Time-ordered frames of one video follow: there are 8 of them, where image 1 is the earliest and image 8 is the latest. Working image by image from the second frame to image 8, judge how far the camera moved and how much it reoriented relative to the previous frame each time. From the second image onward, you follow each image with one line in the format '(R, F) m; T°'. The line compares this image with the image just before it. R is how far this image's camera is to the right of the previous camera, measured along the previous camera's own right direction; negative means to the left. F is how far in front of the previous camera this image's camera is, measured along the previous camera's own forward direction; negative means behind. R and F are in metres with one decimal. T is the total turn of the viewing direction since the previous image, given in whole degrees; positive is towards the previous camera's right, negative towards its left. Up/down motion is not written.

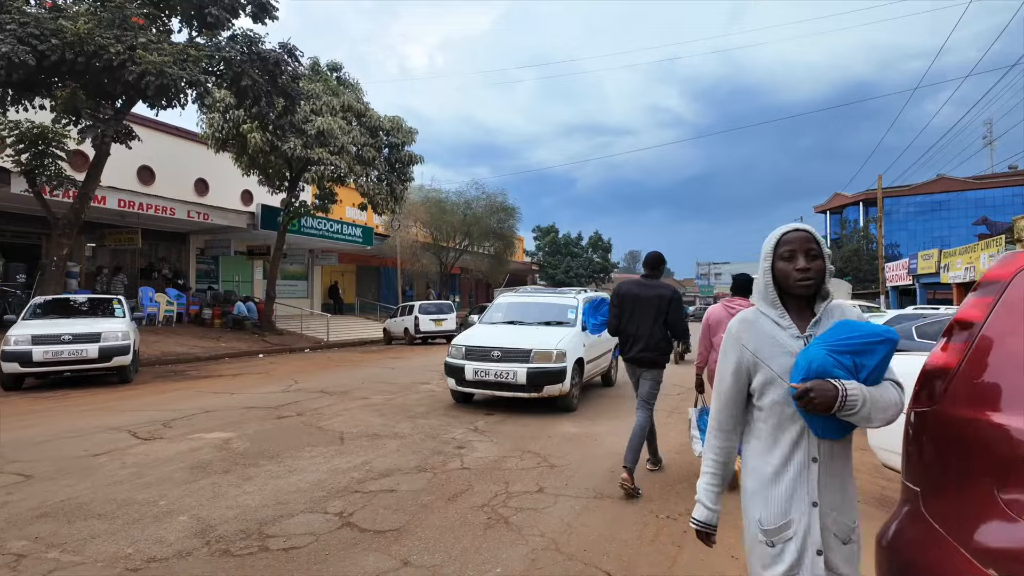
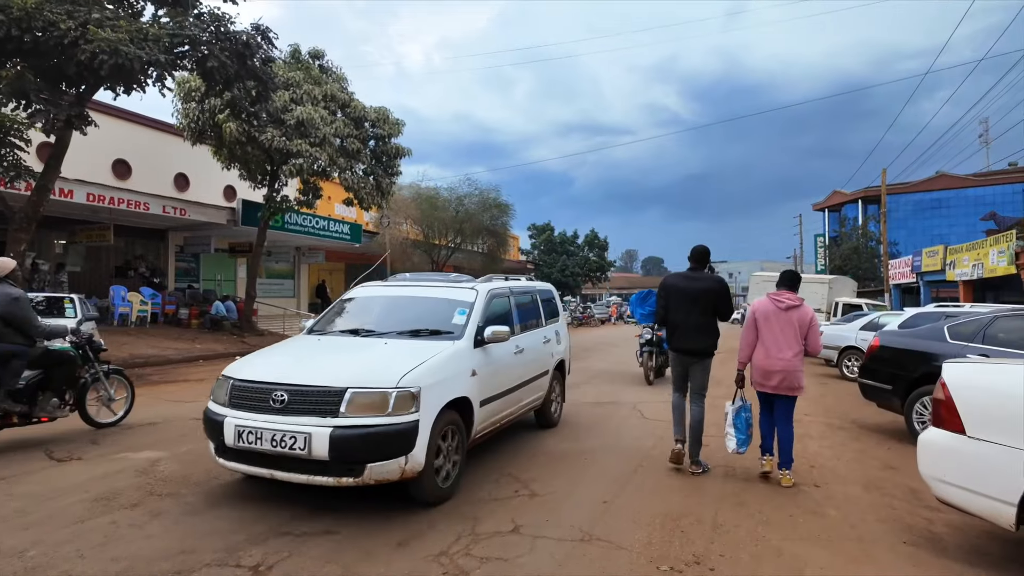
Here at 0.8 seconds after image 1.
(+0.2, +0.9) m; 0°
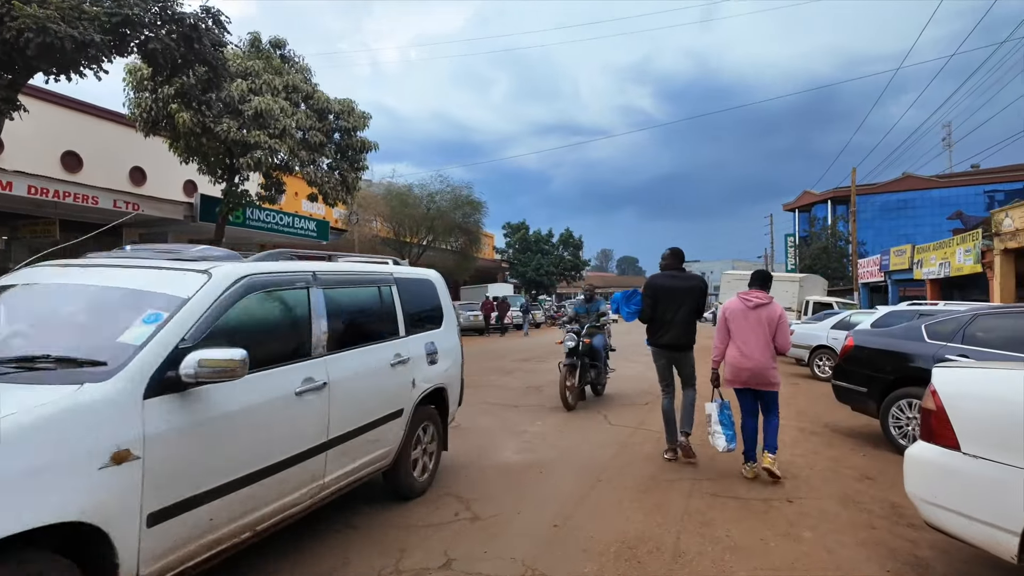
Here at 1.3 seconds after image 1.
(+0.3, +0.5) m; +2°
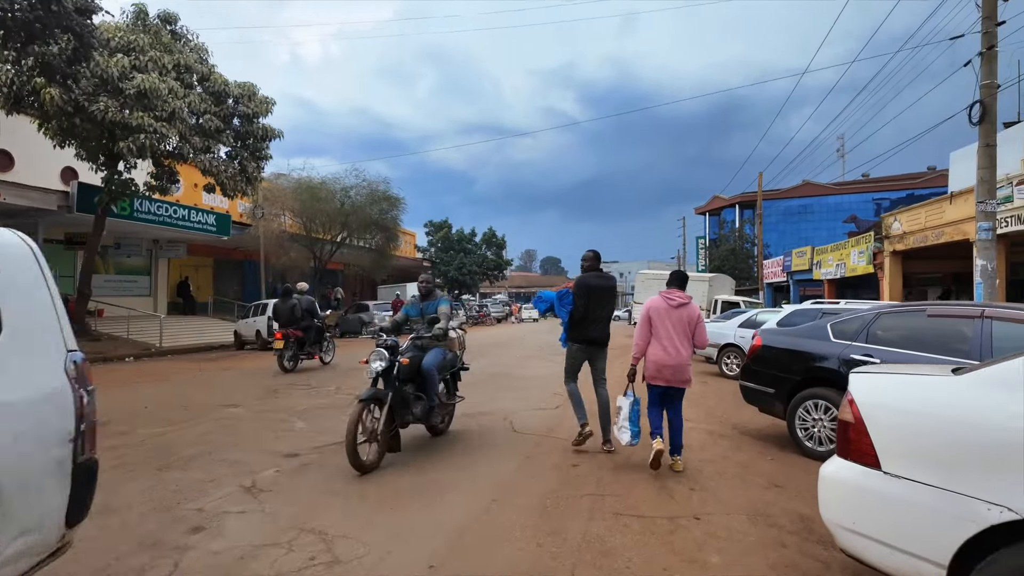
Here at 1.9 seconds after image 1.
(+0.3, +0.6) m; +7°
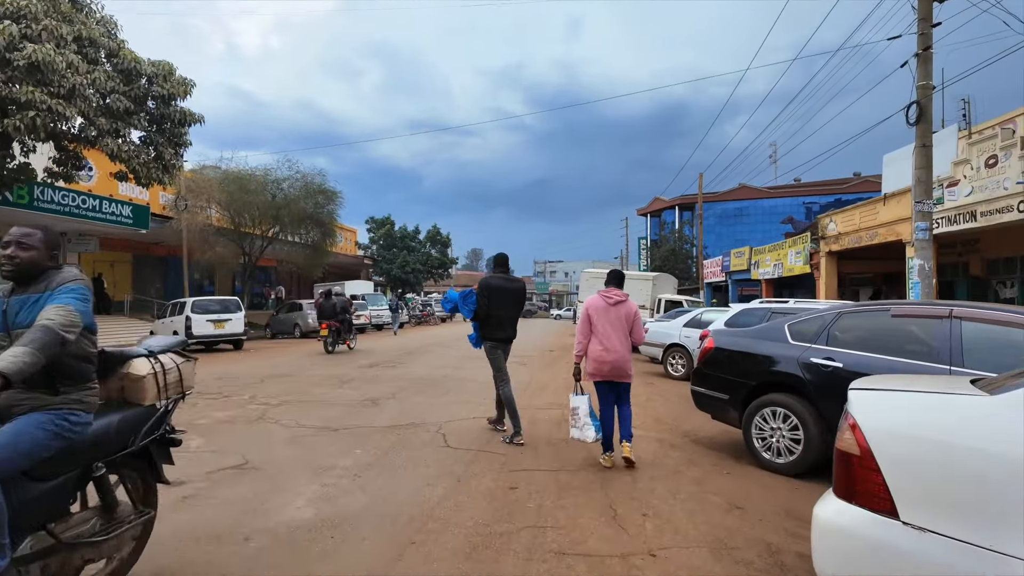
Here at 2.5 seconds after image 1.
(+0.1, +0.7) m; +5°
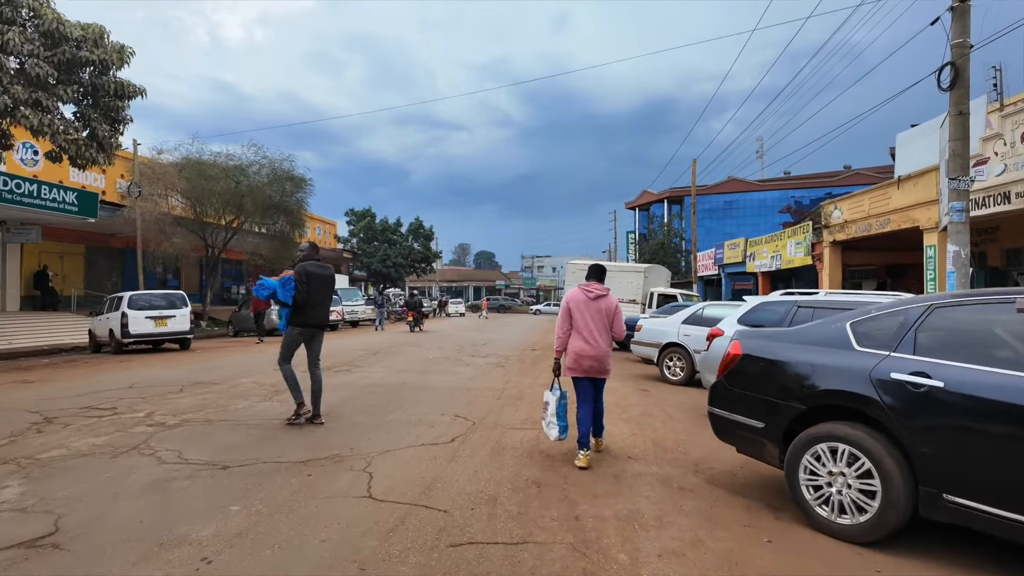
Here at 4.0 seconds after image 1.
(+0.3, +1.7) m; +1°
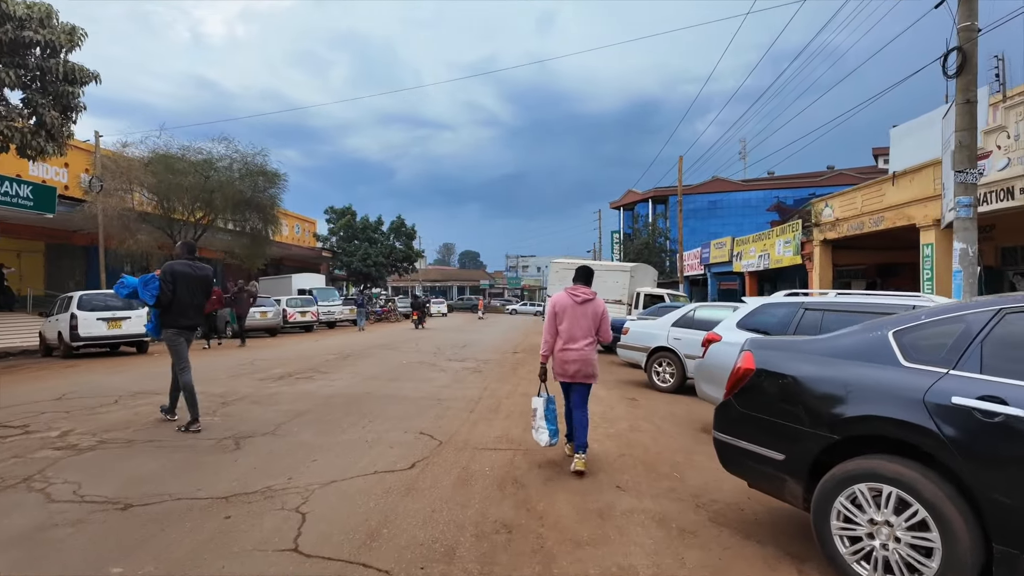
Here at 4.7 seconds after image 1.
(+0.1, +0.8) m; +1°
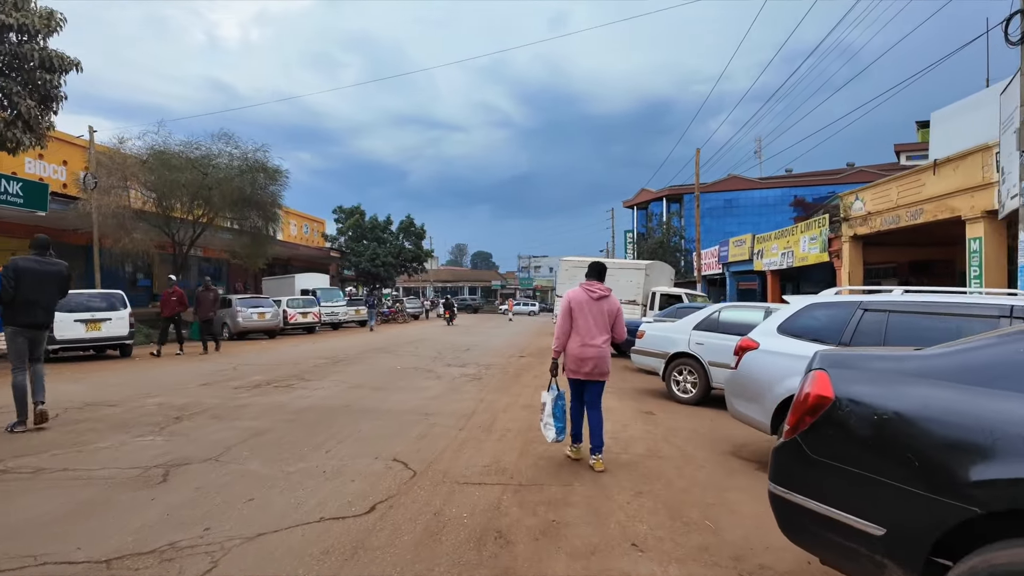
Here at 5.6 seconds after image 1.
(+0.2, +1.1) m; -1°
